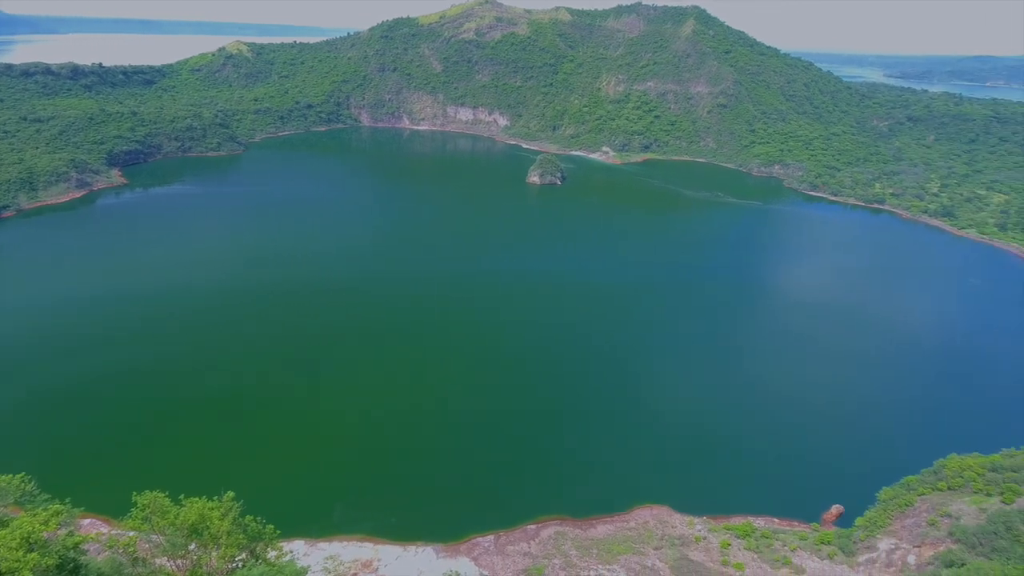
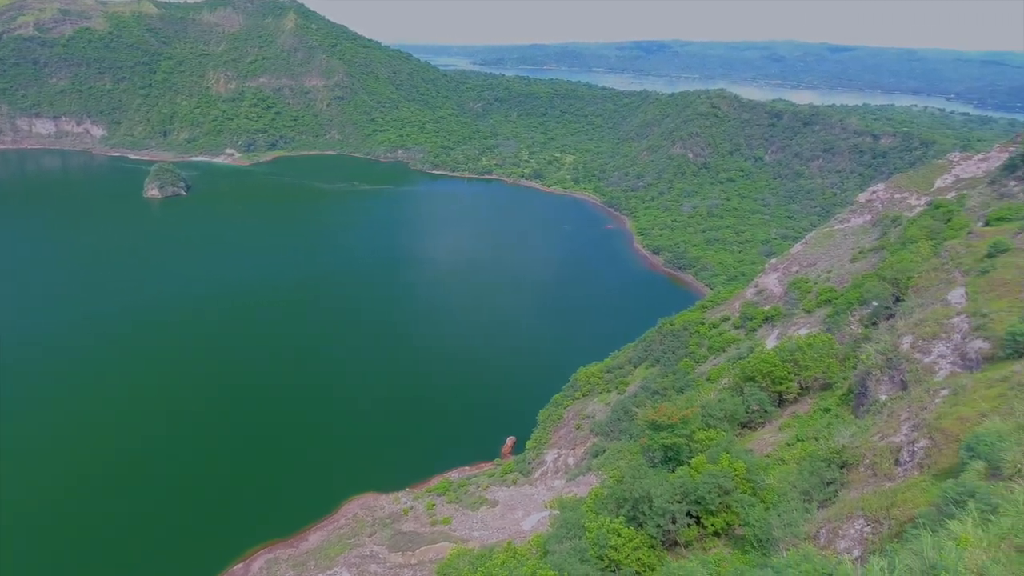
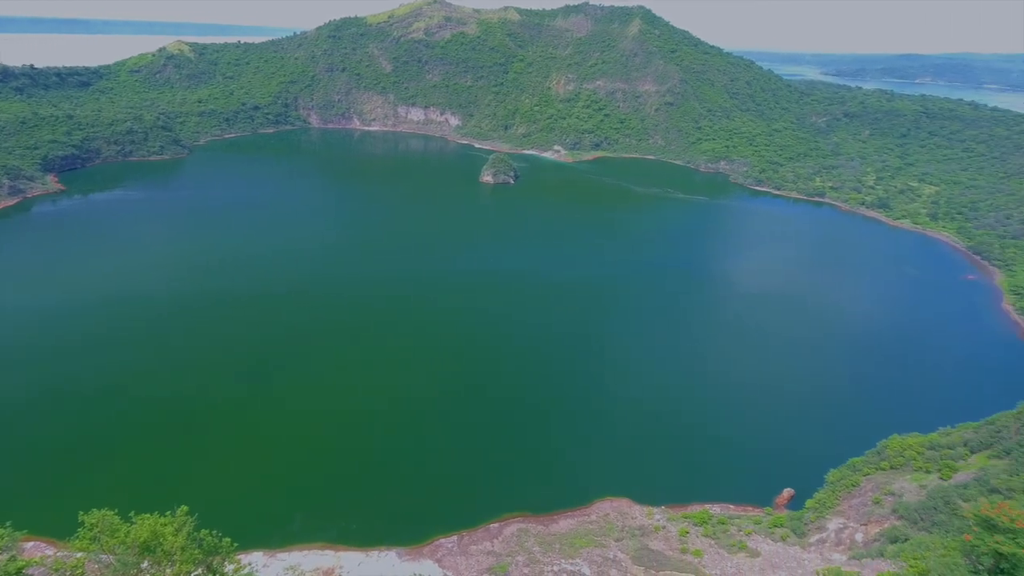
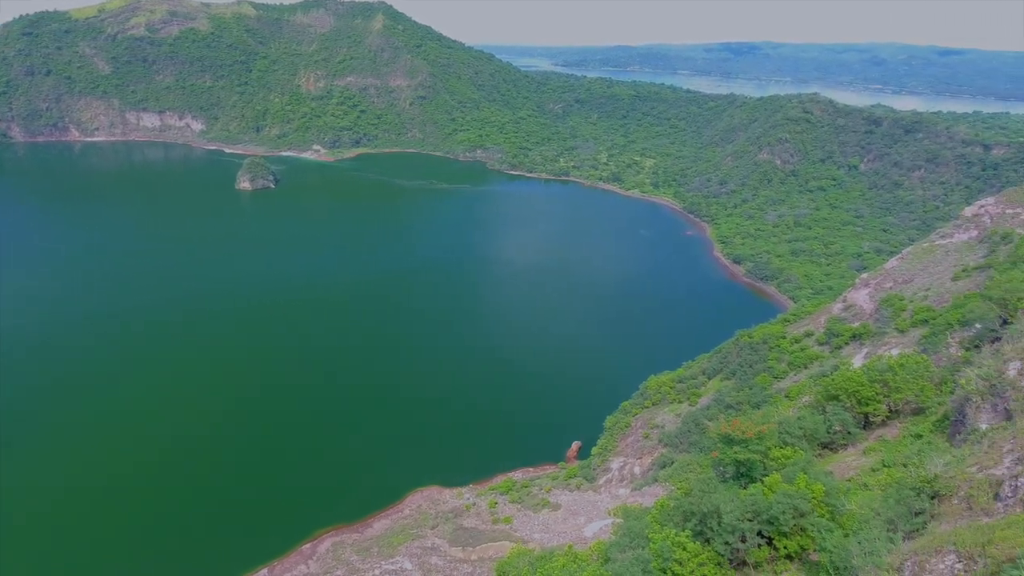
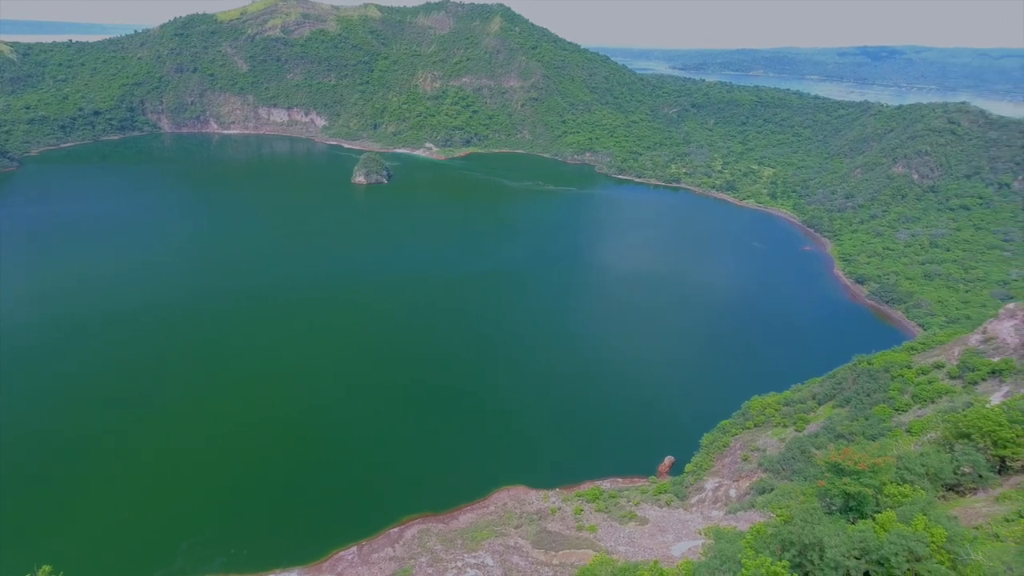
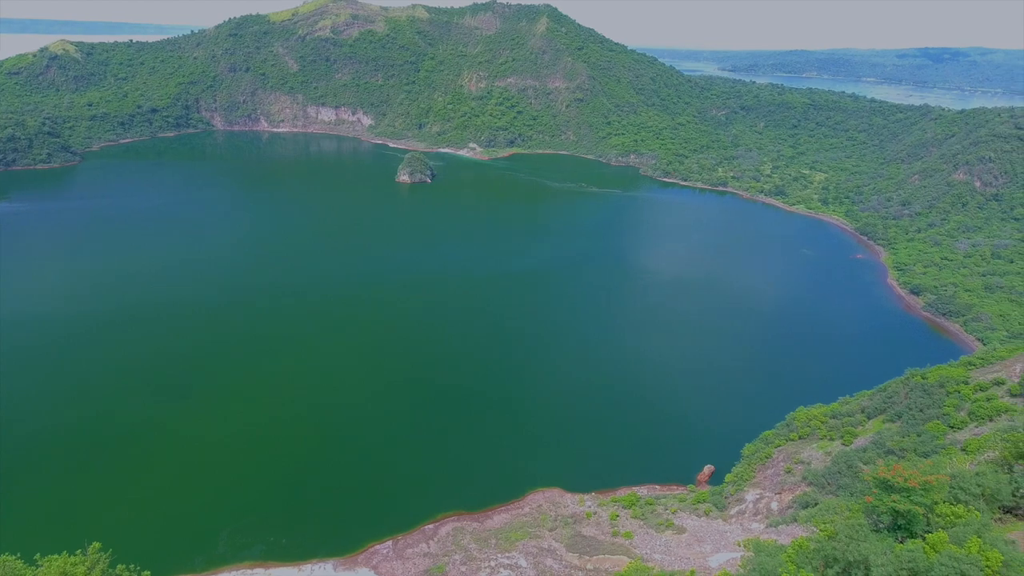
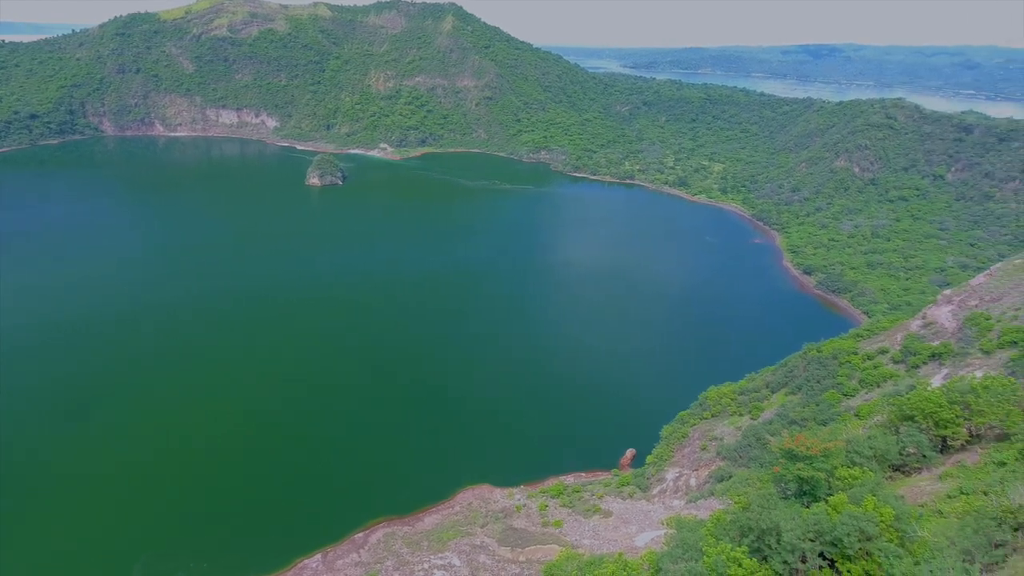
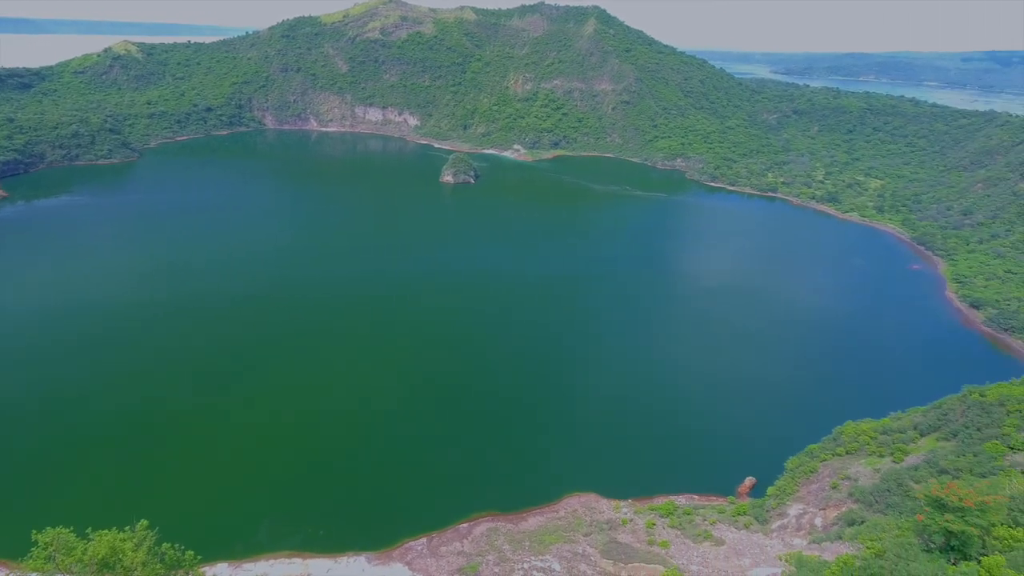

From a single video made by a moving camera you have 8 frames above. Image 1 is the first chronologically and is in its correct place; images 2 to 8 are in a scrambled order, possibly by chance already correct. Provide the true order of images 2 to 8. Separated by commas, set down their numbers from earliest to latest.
3, 8, 6, 5, 7, 4, 2
